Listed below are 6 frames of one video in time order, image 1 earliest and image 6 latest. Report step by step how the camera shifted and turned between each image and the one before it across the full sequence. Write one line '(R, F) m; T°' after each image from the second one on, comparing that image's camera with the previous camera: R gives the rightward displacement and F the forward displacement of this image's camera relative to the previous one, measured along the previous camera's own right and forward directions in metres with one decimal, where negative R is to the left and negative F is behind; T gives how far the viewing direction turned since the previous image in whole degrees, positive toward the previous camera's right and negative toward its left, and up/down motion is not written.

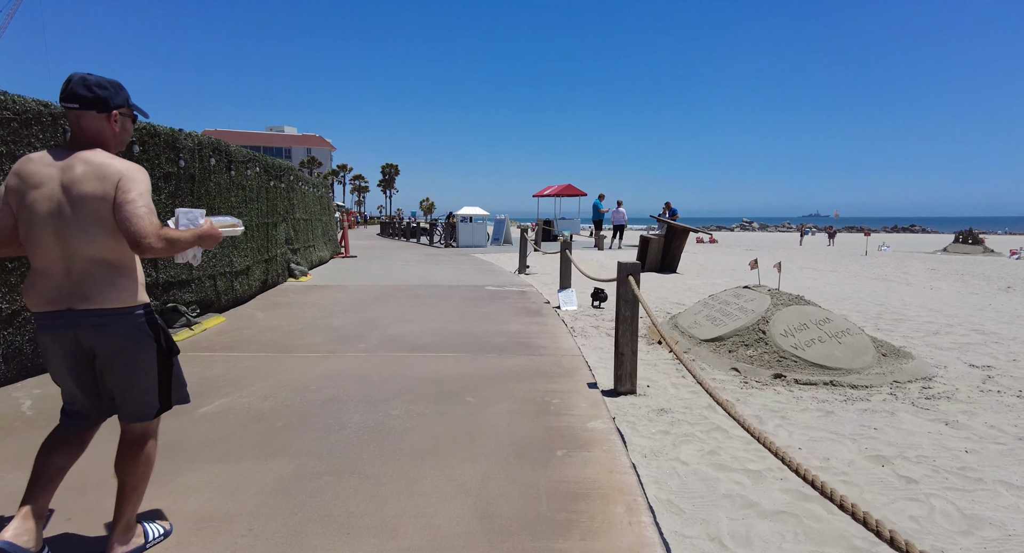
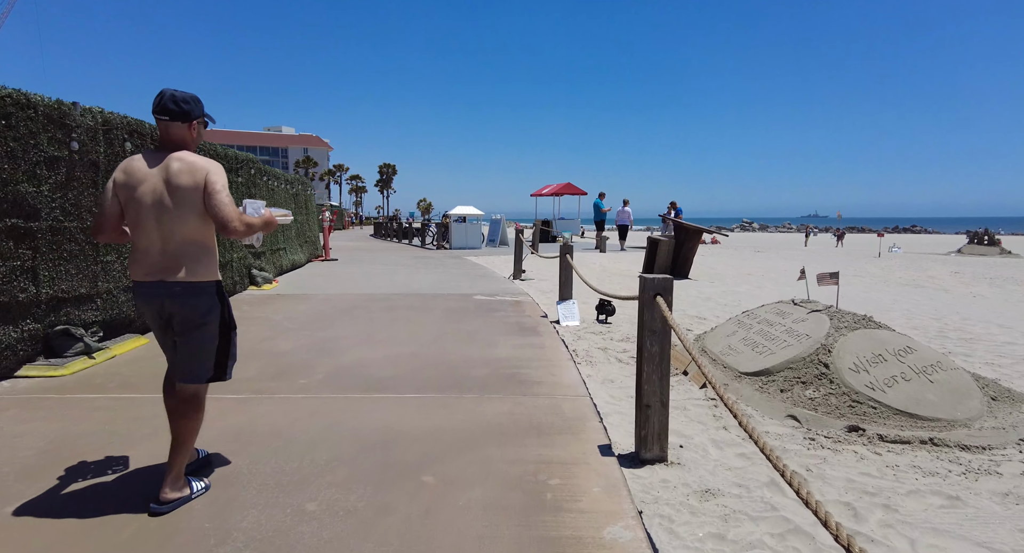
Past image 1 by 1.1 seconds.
(+0.1, +1.2) m; 0°
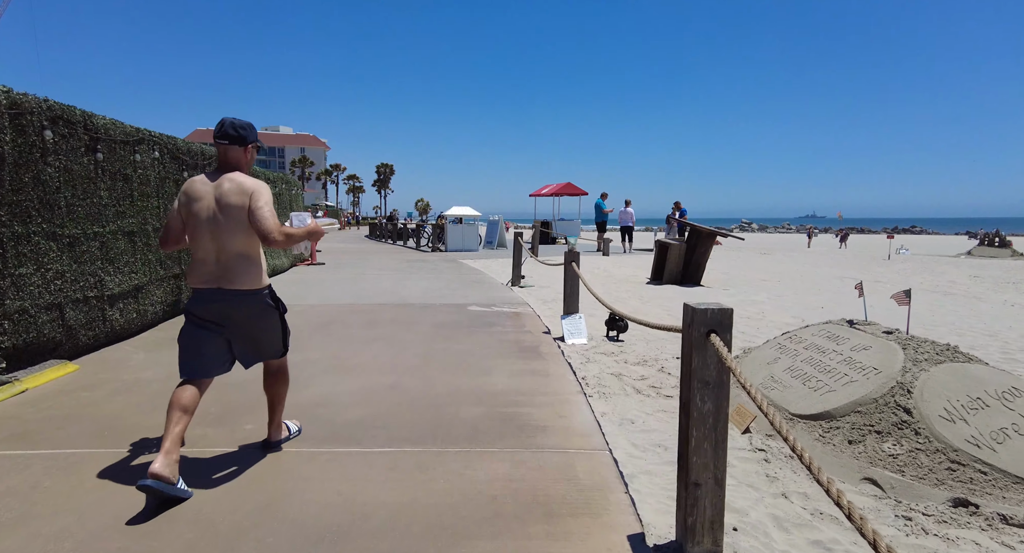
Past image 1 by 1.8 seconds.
(0.0, +0.8) m; 0°
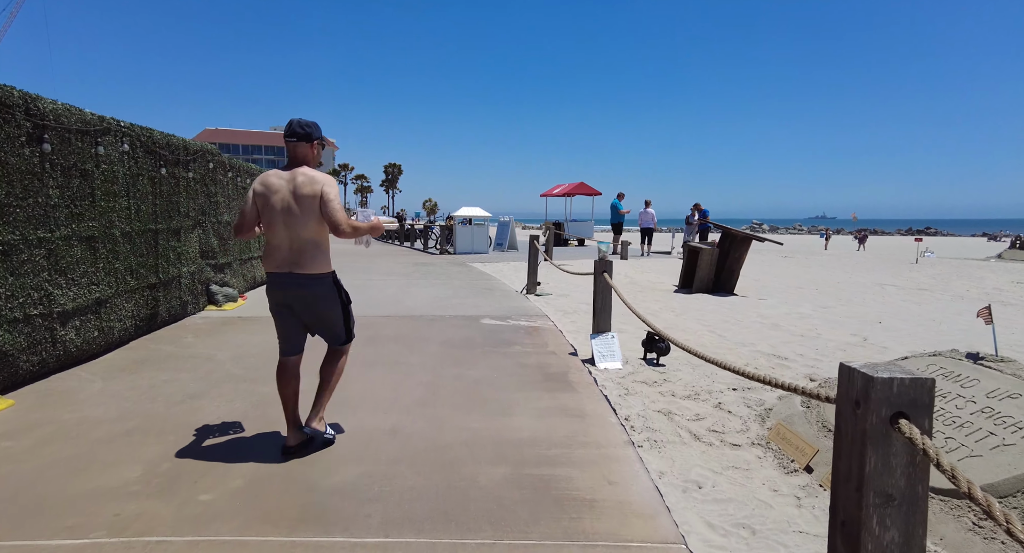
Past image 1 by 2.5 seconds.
(-0.1, +0.8) m; -1°
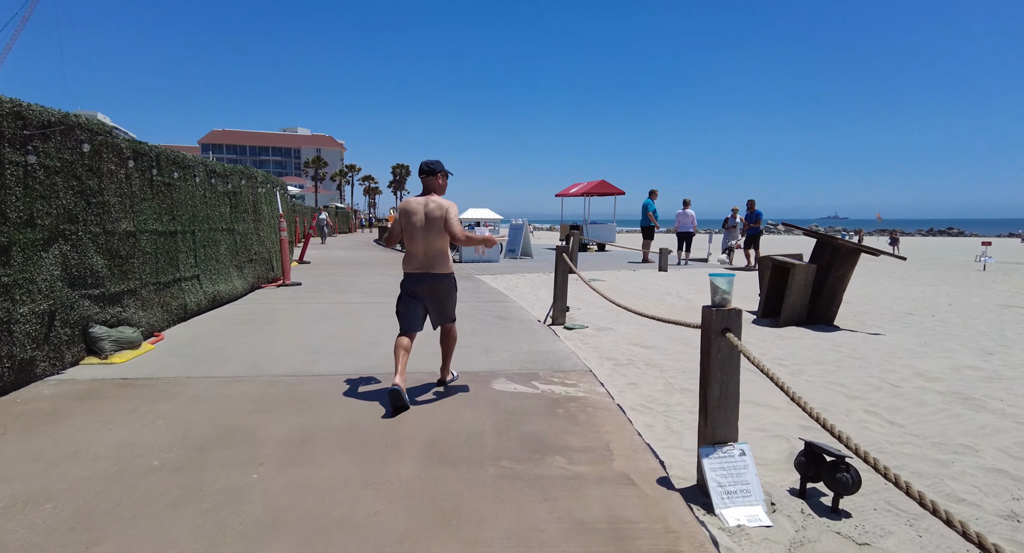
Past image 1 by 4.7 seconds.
(-0.2, +2.5) m; -1°
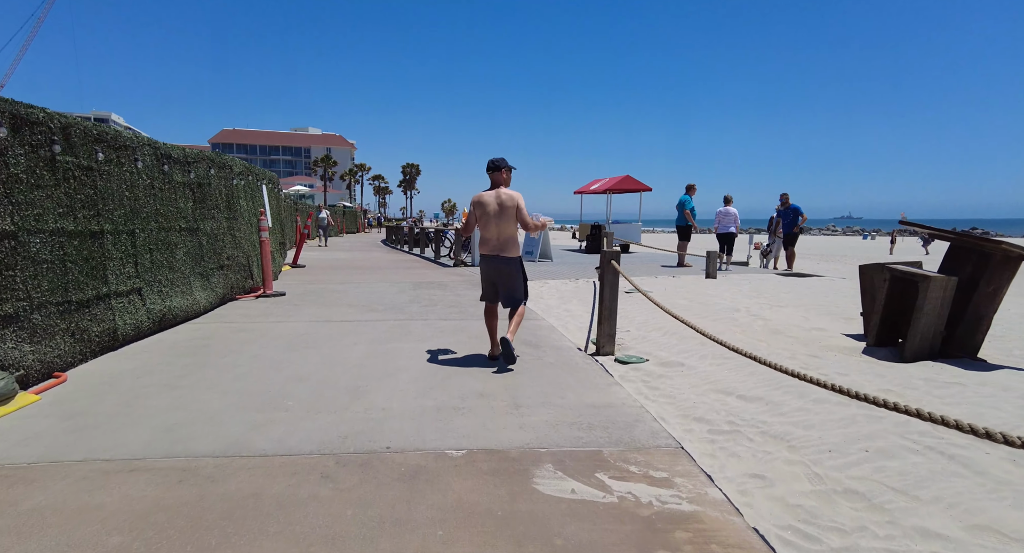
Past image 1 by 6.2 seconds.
(-0.2, +1.8) m; -1°
